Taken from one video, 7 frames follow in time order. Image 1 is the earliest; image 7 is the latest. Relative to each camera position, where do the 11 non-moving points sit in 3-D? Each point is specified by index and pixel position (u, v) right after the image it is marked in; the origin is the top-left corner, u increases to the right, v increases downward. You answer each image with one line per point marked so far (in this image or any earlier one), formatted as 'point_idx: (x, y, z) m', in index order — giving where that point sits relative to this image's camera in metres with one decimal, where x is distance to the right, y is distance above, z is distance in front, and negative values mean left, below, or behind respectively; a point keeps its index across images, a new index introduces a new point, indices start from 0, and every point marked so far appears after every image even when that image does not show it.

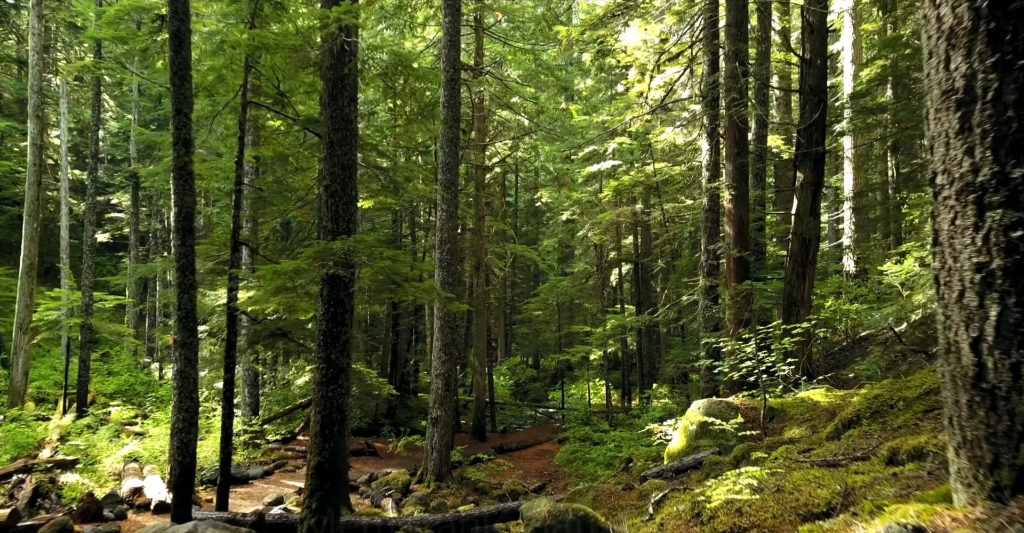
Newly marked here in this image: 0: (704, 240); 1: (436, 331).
0: (+3.6, +0.5, +15.7) m
1: (-1.6, -1.4, +17.6) m
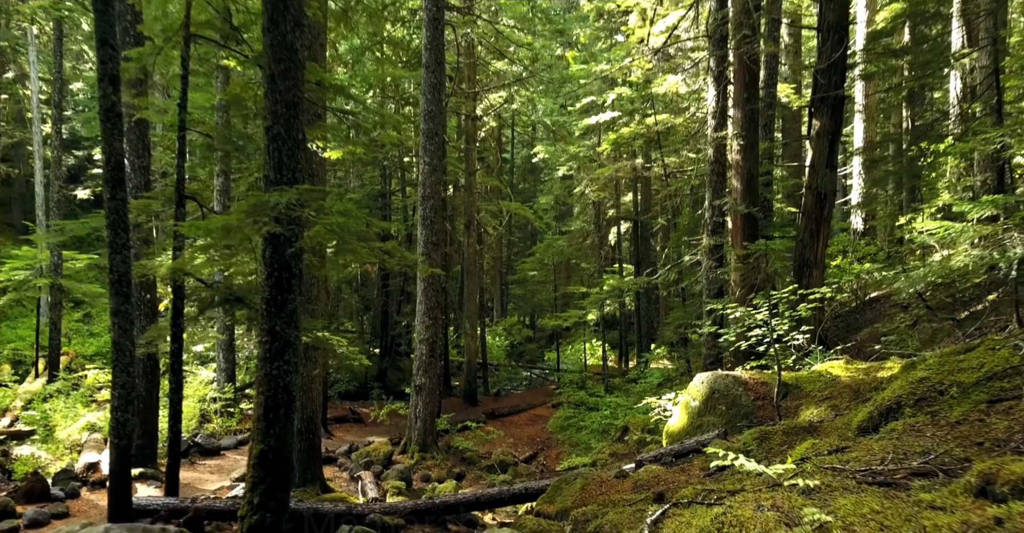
0: (+3.4, +1.2, +14.4) m
1: (-1.9, -0.6, +16.4) m
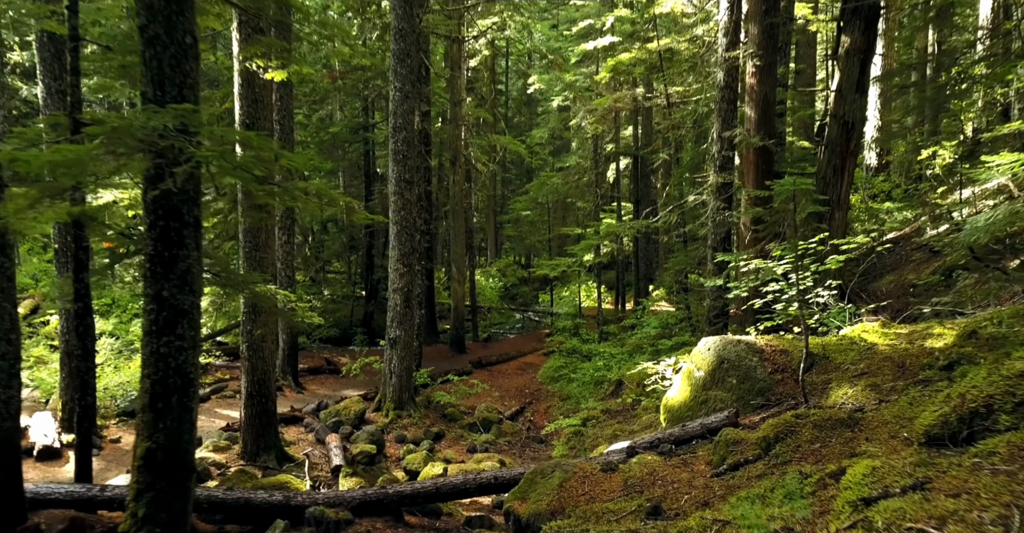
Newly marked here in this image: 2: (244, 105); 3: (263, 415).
0: (+3.1, +2.2, +12.7) m
1: (-2.1, +0.5, +14.8) m
2: (-3.4, +2.1, +10.6) m
3: (-3.4, -2.0, +11.2) m
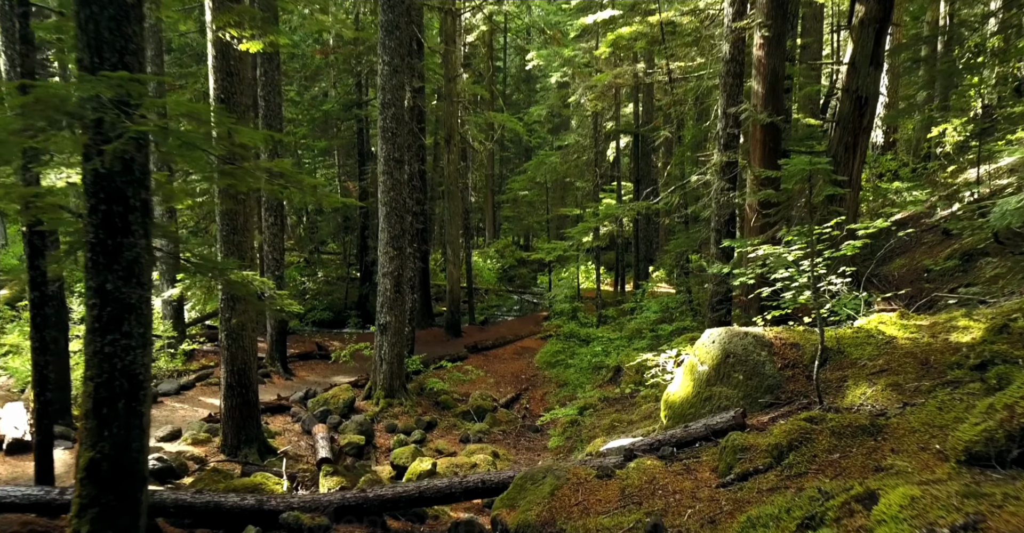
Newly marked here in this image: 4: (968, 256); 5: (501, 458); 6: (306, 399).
0: (+3.0, +2.4, +12.0) m
1: (-2.2, +0.8, +14.2) m
2: (-3.5, +2.3, +9.9) m
3: (-3.5, -1.8, +10.7) m
4: (+5.5, +0.1, +9.9) m
5: (-0.2, -2.8, +12.0) m
6: (-3.6, -2.3, +14.3) m
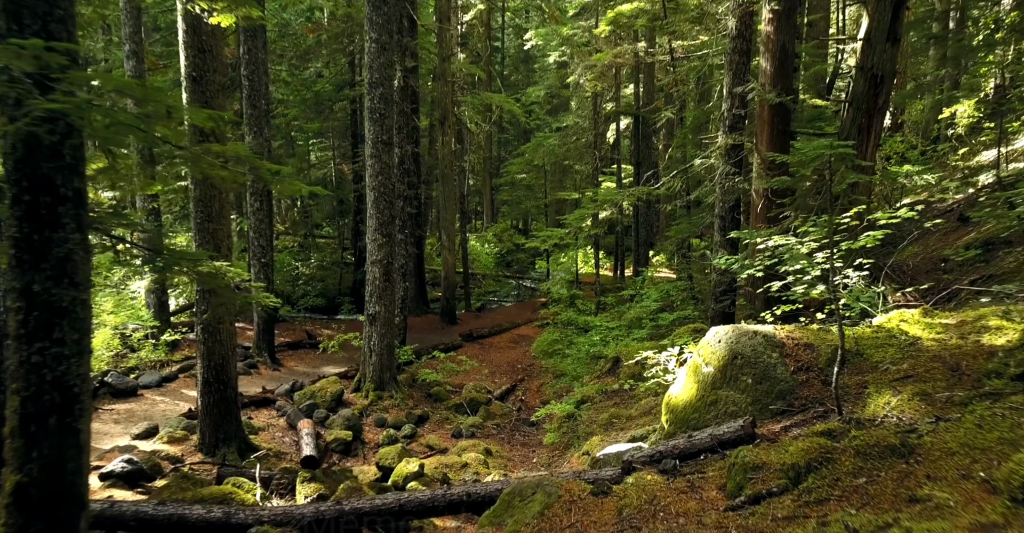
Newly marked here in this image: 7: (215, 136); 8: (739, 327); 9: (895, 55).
0: (+3.0, +2.6, +11.4) m
1: (-2.3, +1.0, +13.6) m
2: (-3.6, +2.4, +9.3) m
3: (-3.5, -1.7, +10.1) m
4: (+5.4, +0.2, +9.3) m
5: (-0.2, -2.6, +11.5) m
6: (-3.7, -2.1, +13.8) m
7: (-3.5, +1.5, +9.7) m
8: (+2.0, -0.5, +7.2) m
9: (+4.4, +2.5, +9.6) m
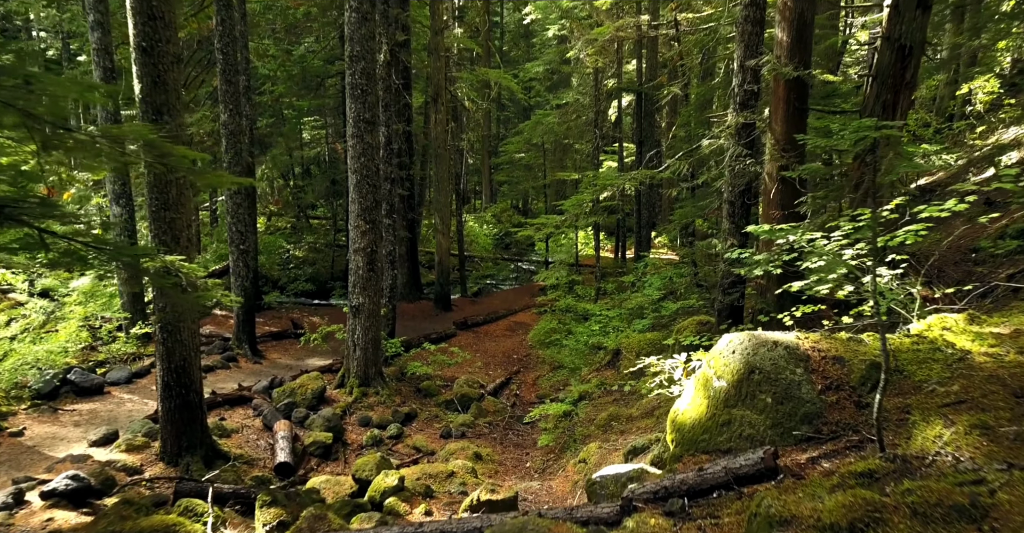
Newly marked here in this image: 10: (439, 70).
0: (+2.8, +2.7, +10.4) m
1: (-2.4, +1.2, +12.7) m
2: (-3.7, +2.4, +8.3) m
3: (-3.7, -1.6, +9.3) m
4: (+5.3, +0.3, +8.4) m
5: (-0.4, -2.5, +10.7) m
6: (-3.8, -1.9, +12.9) m
7: (-3.6, +1.6, +8.8) m
8: (+1.8, -0.5, +6.3) m
9: (+4.3, +2.5, +8.6) m
10: (-1.7, +4.7, +19.7) m
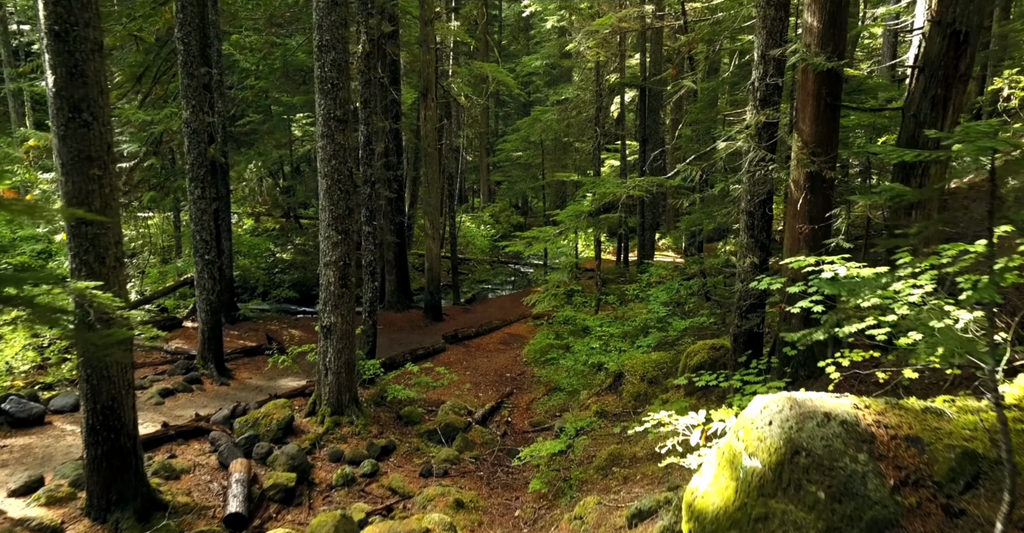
0: (+2.7, +2.5, +9.1) m
1: (-2.6, +1.0, +11.4) m
2: (-3.9, +2.2, +7.0) m
3: (-3.8, -1.8, +7.9) m
4: (+5.1, +0.1, +7.1) m
5: (-0.5, -2.7, +9.3) m
6: (-3.9, -2.1, +11.6) m
7: (-3.8, +1.4, +7.4) m
8: (+1.7, -0.7, +4.9) m
9: (+4.2, +2.3, +7.2) m
10: (-1.9, +4.5, +18.3) m
